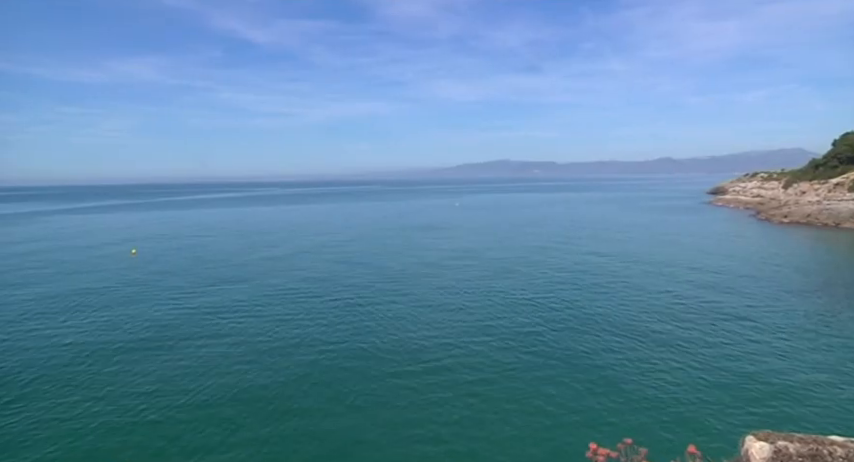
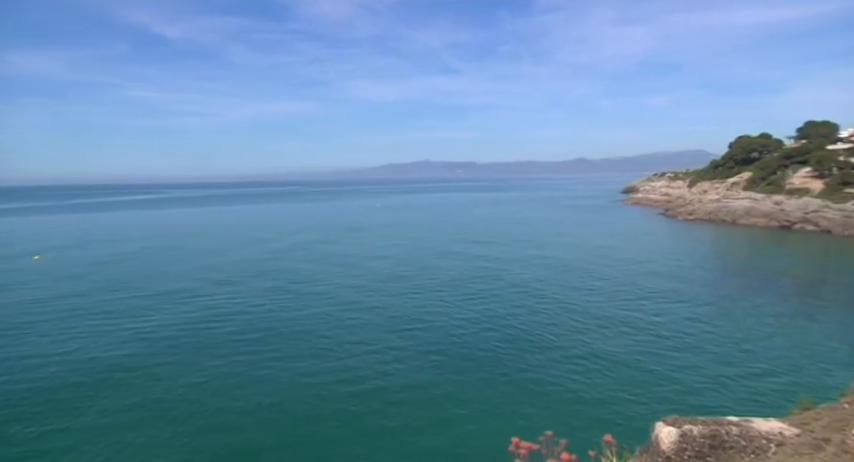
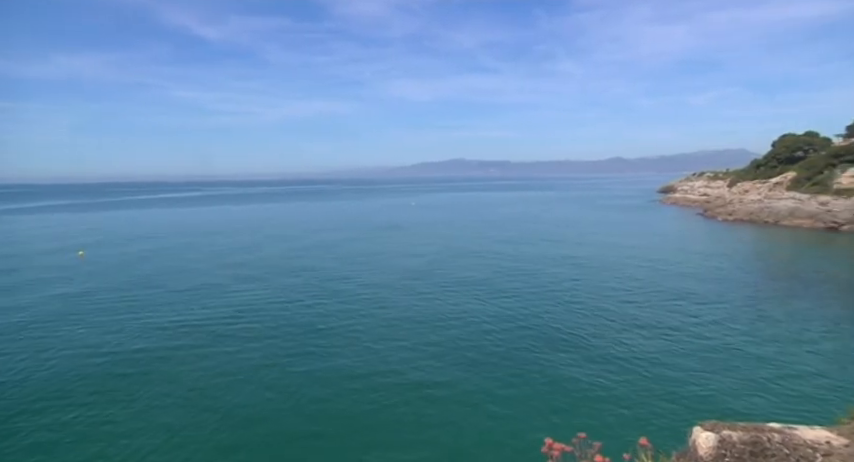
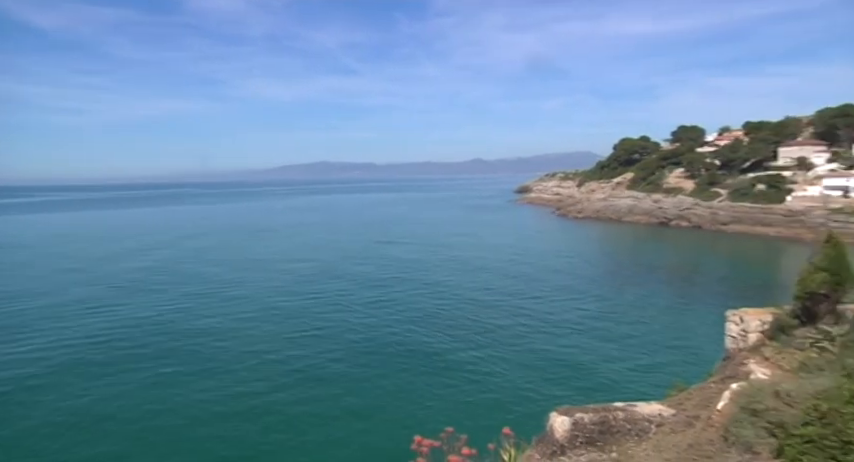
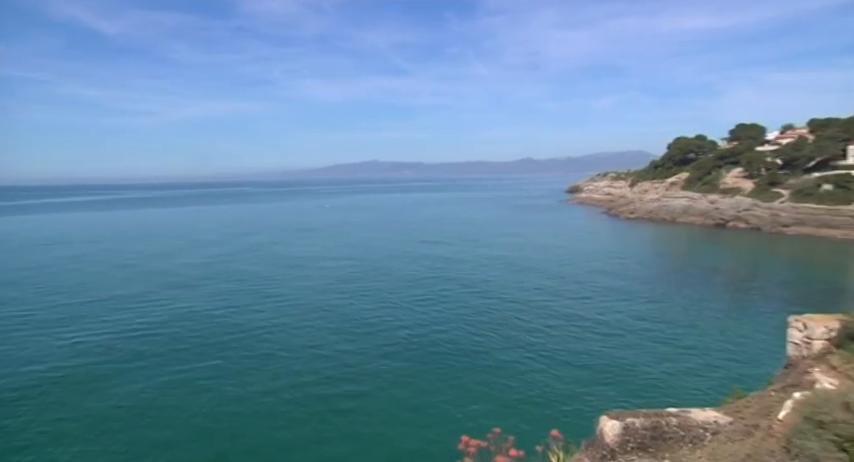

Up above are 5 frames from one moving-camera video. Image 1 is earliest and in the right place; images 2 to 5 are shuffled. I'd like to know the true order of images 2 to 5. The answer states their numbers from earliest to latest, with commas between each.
3, 2, 5, 4
